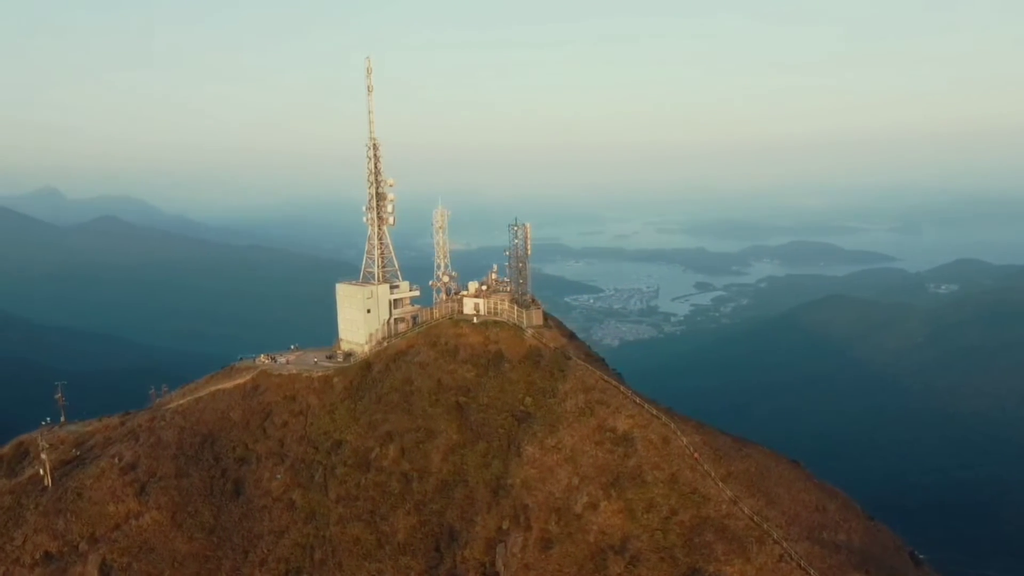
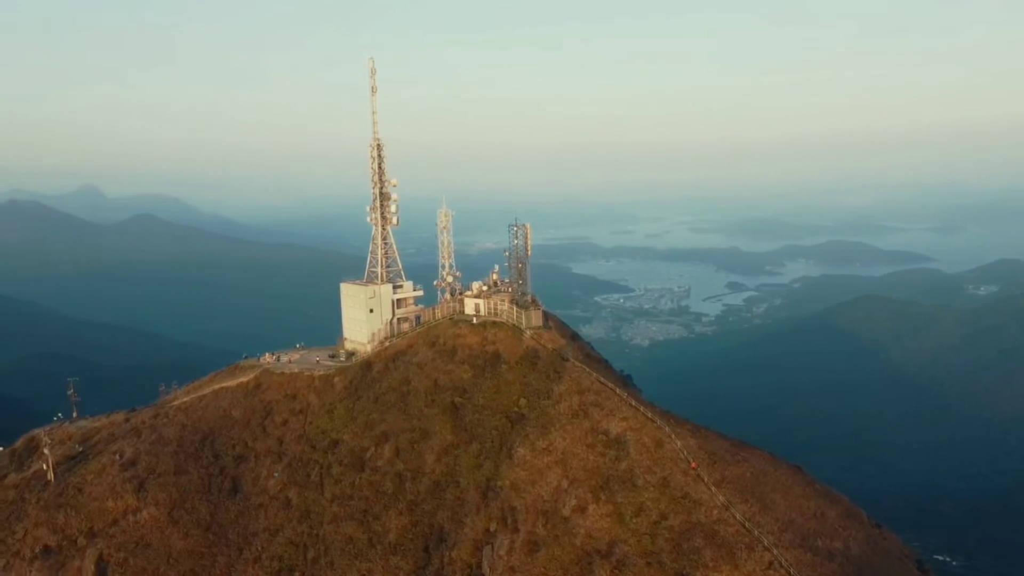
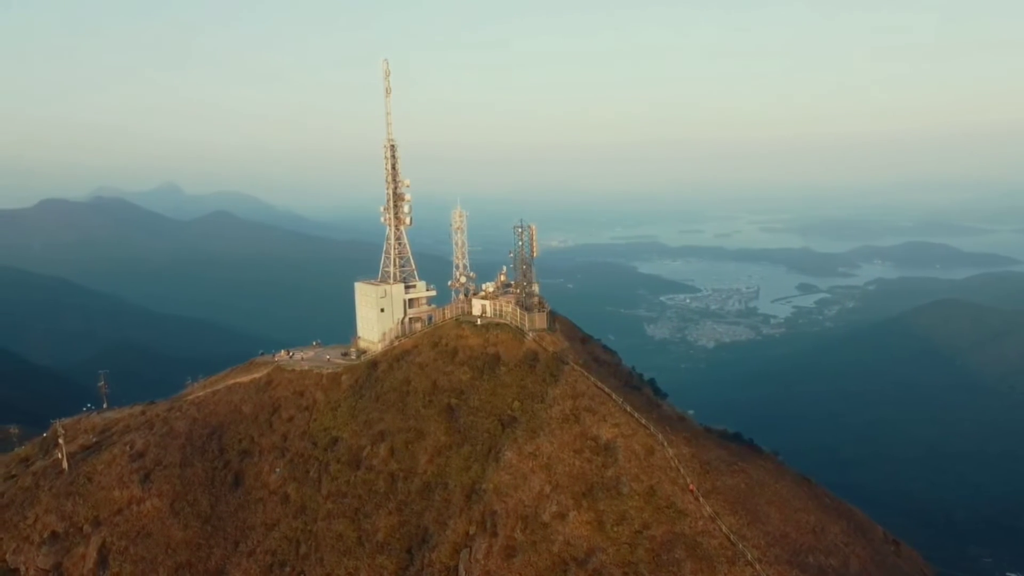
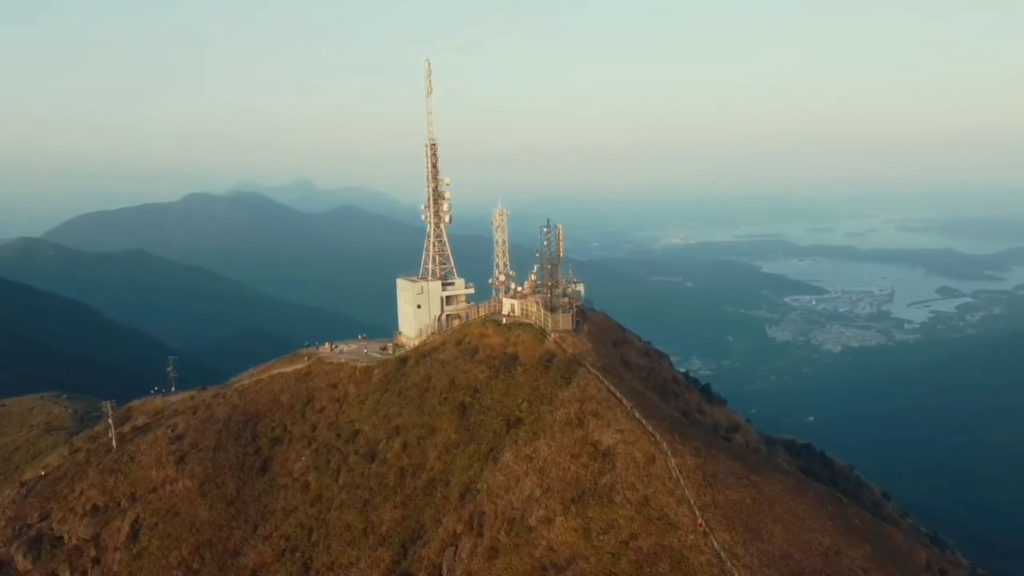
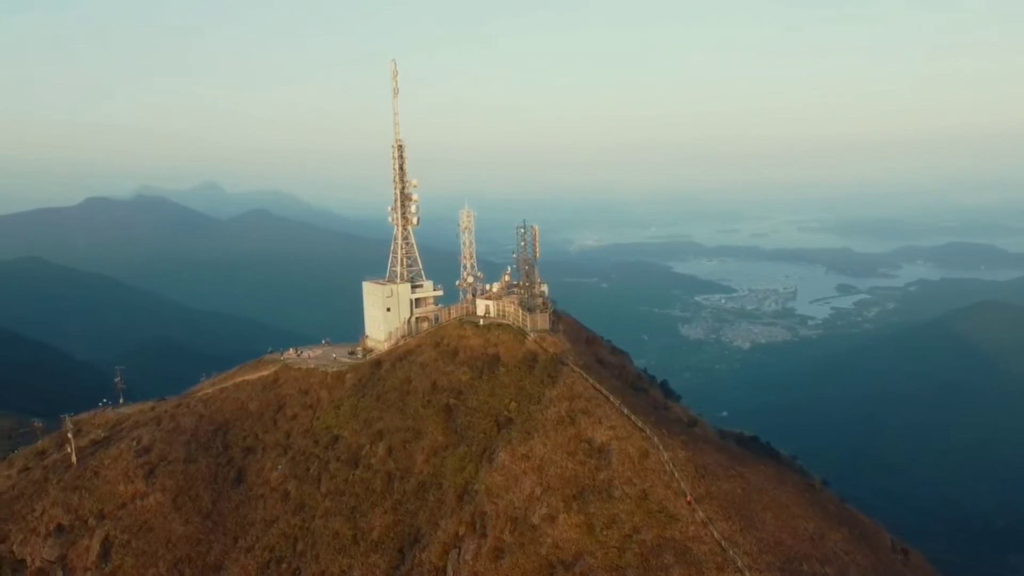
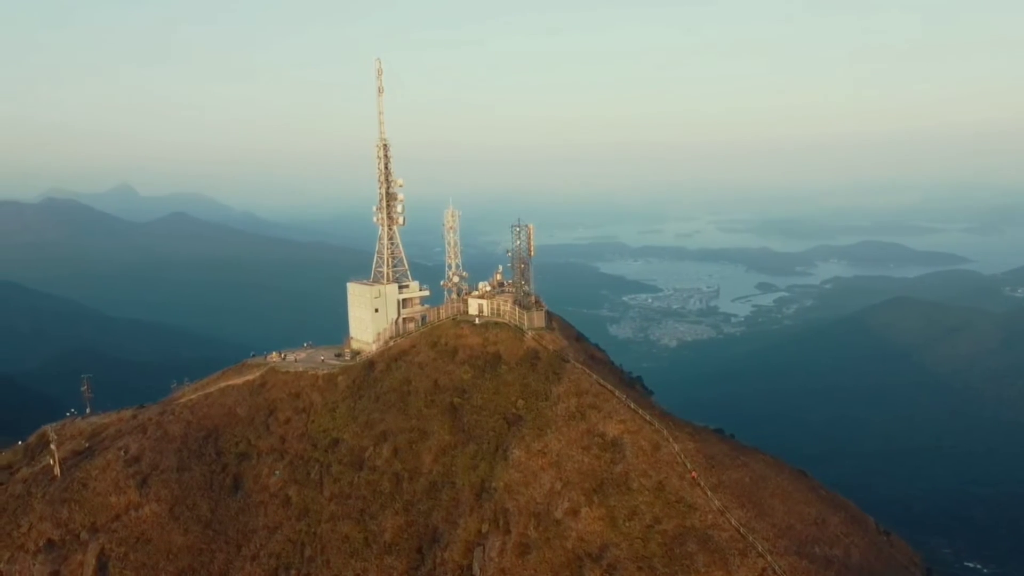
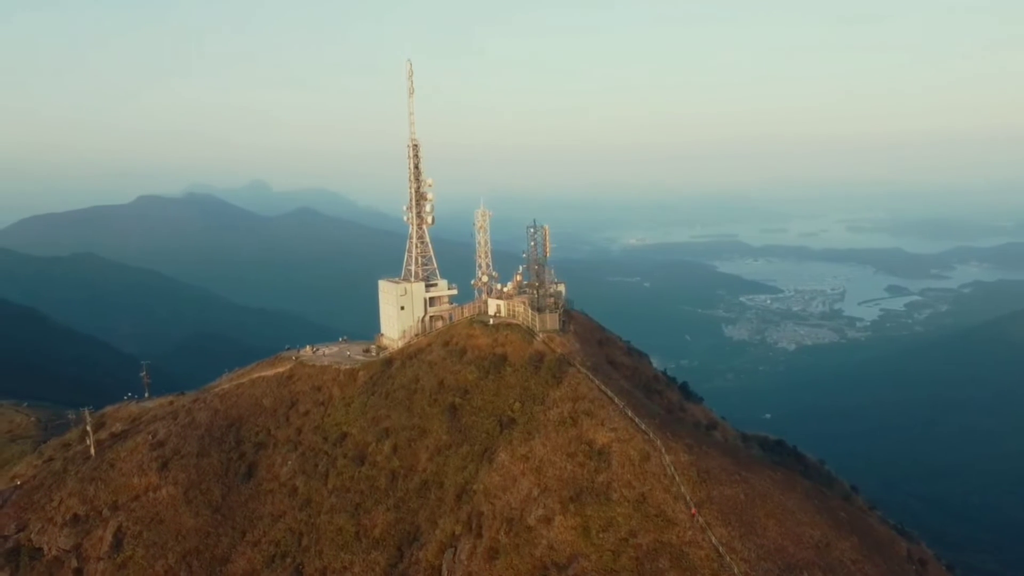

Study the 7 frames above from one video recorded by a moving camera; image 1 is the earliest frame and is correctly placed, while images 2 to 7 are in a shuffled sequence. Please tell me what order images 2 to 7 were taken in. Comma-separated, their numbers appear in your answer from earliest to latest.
2, 6, 3, 5, 7, 4
